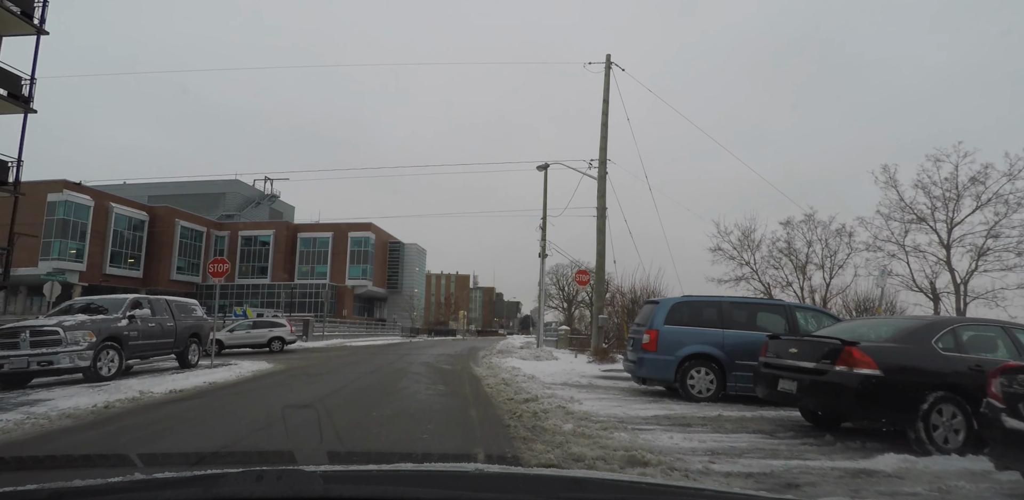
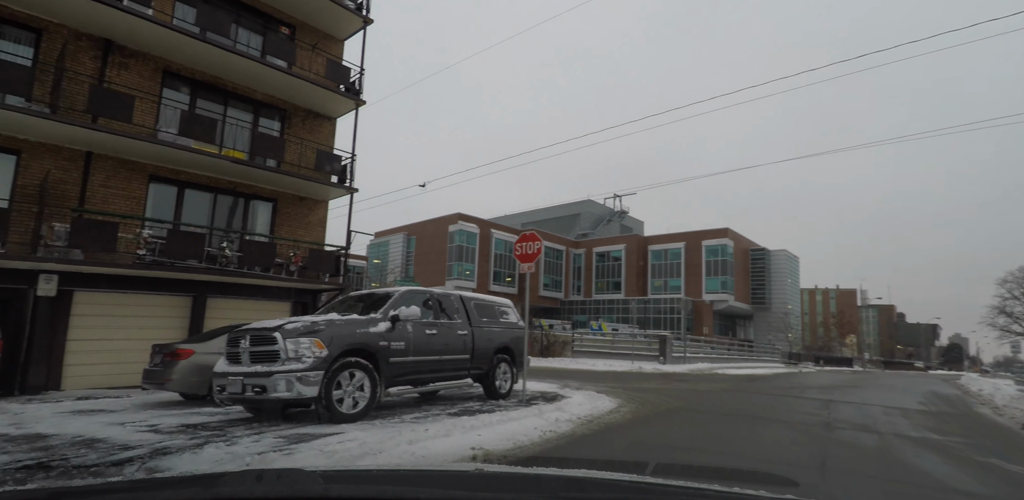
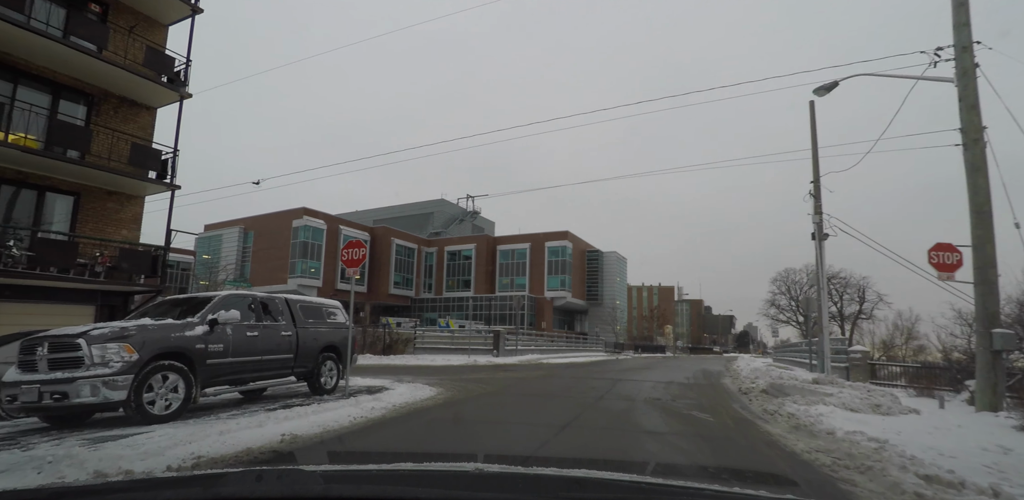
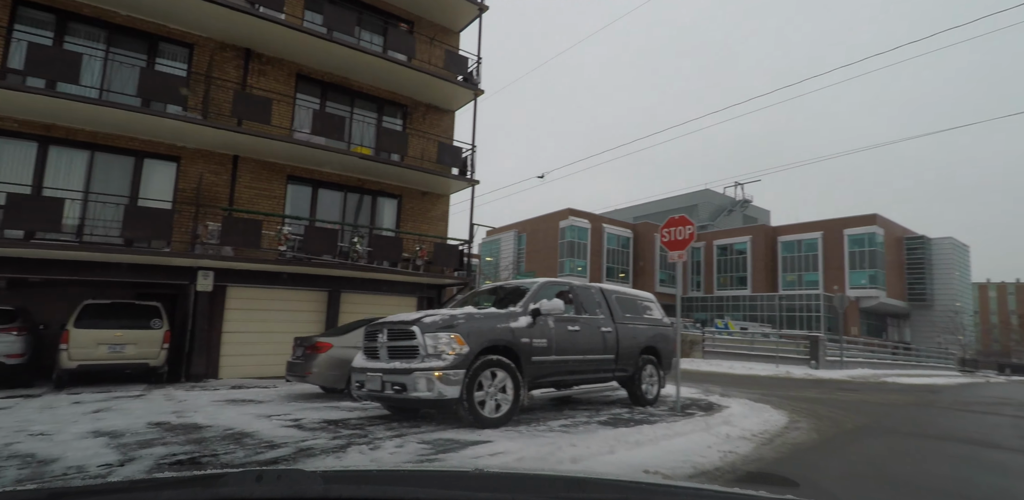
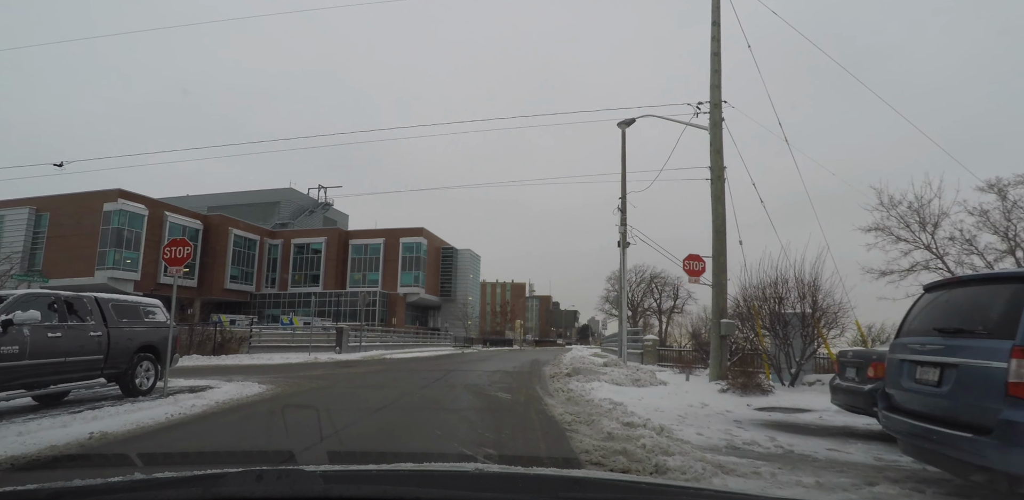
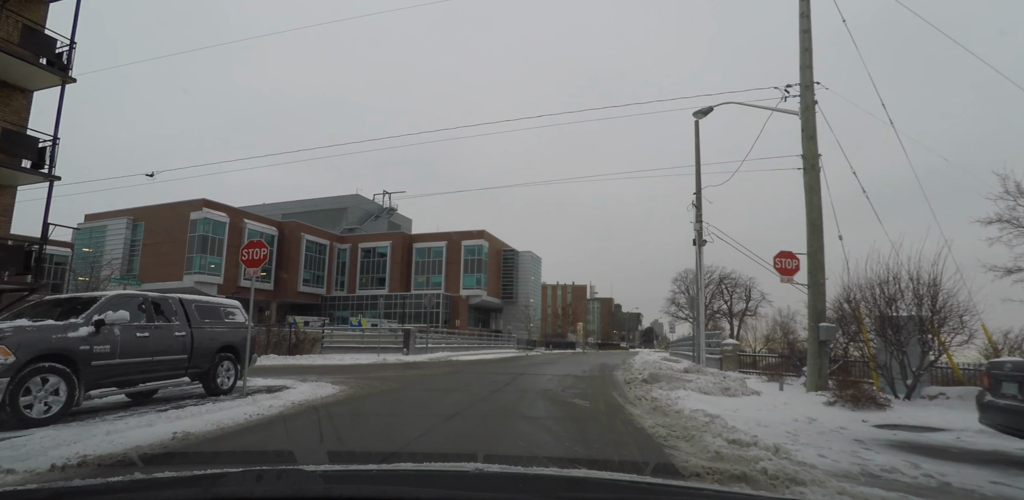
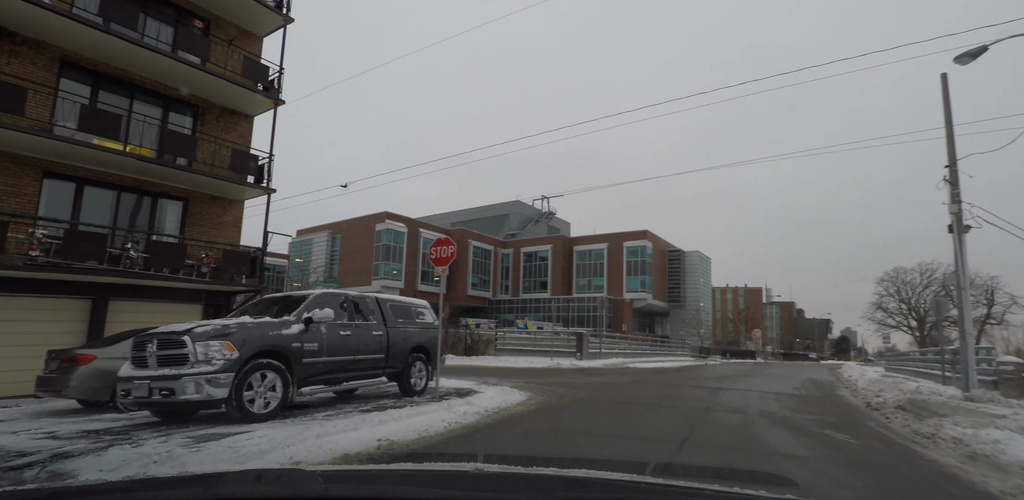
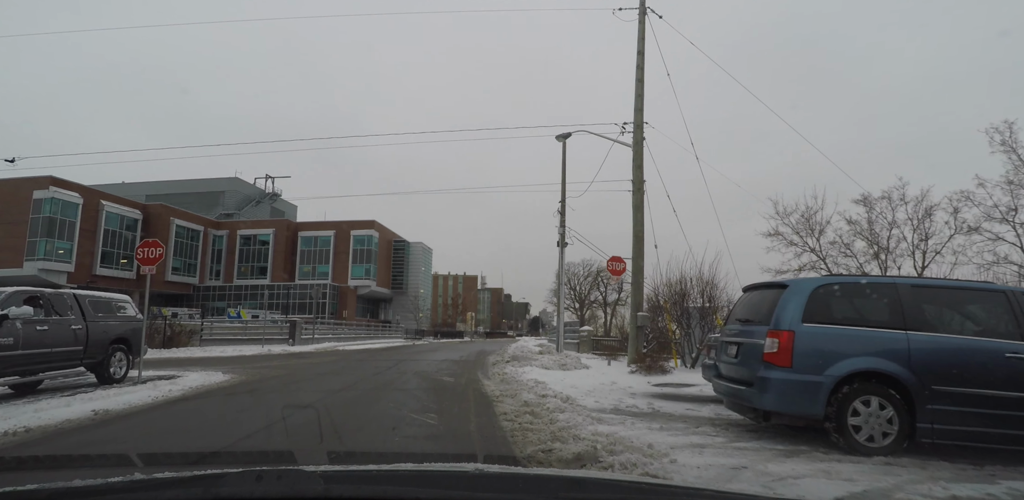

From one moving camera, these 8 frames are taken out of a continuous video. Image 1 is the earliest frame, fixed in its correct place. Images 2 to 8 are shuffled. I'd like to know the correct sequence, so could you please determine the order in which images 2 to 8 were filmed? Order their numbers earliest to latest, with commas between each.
8, 5, 6, 3, 7, 2, 4
